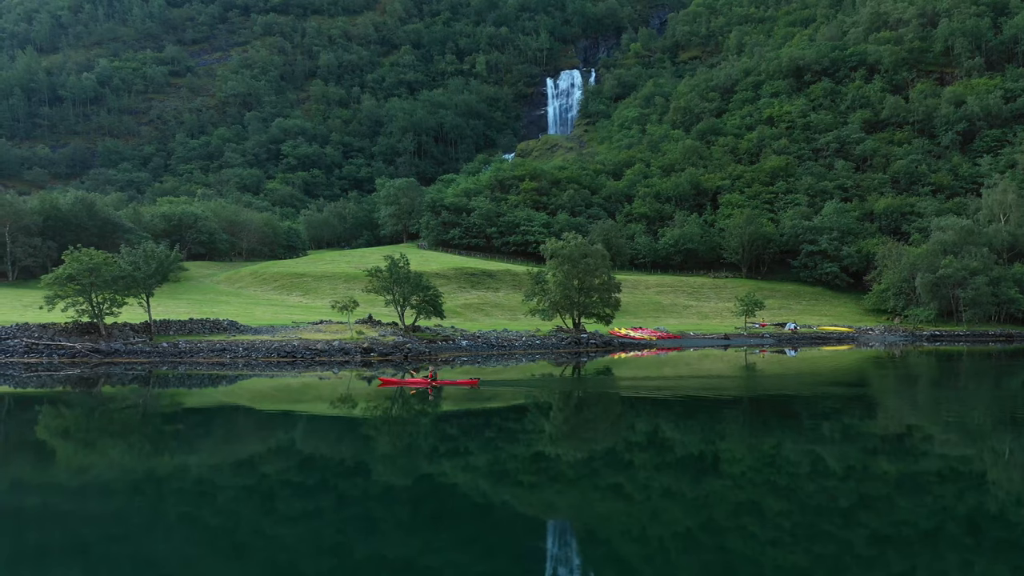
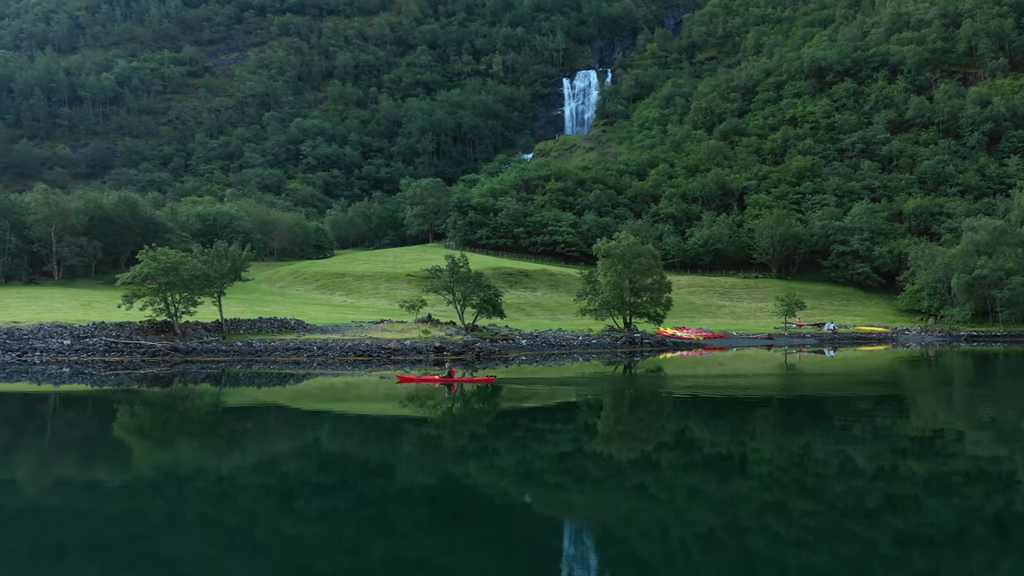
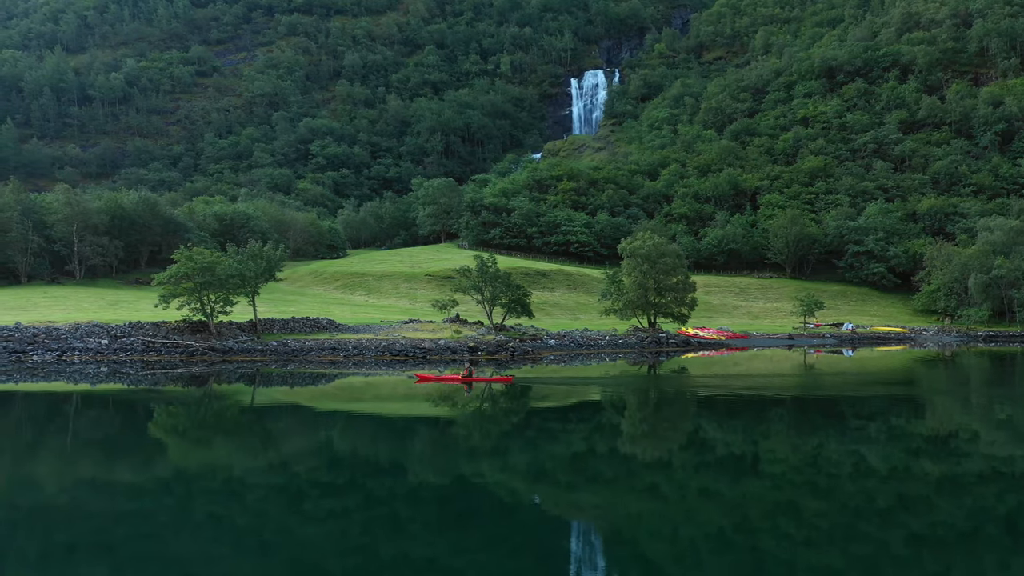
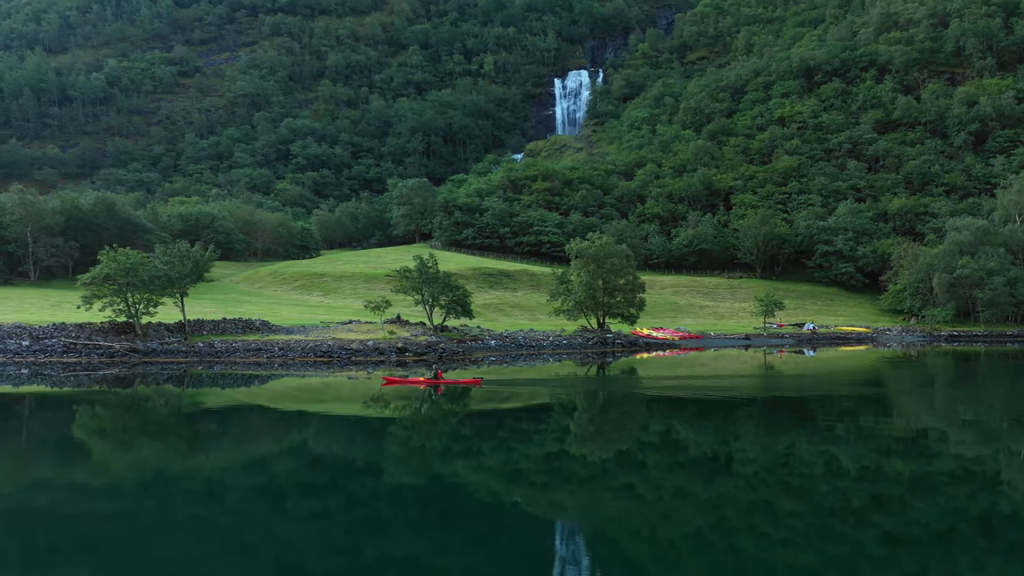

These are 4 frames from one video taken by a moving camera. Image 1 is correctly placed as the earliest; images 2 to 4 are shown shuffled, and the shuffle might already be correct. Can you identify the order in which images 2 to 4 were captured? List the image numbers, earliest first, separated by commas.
4, 2, 3
